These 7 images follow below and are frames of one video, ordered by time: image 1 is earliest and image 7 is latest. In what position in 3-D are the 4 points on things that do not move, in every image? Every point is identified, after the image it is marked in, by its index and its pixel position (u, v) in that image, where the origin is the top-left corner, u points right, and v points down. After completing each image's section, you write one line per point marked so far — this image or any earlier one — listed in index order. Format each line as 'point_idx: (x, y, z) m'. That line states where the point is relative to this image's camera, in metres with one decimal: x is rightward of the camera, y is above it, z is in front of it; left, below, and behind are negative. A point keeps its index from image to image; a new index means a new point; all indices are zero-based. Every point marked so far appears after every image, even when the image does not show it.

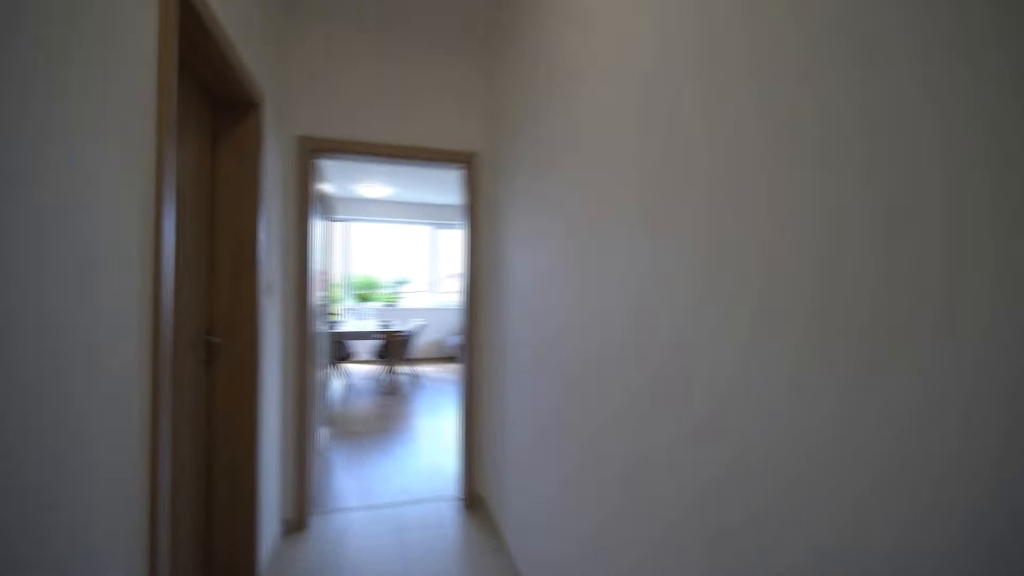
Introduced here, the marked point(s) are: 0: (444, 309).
0: (-1.1, -0.3, +7.3) m
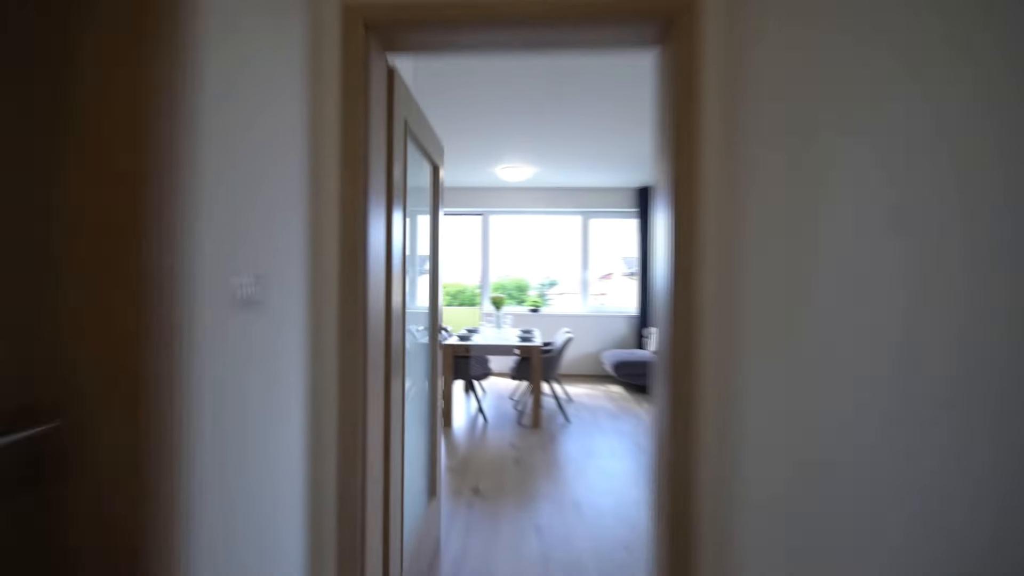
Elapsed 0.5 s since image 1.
0: (+1.1, -0.3, +5.9) m
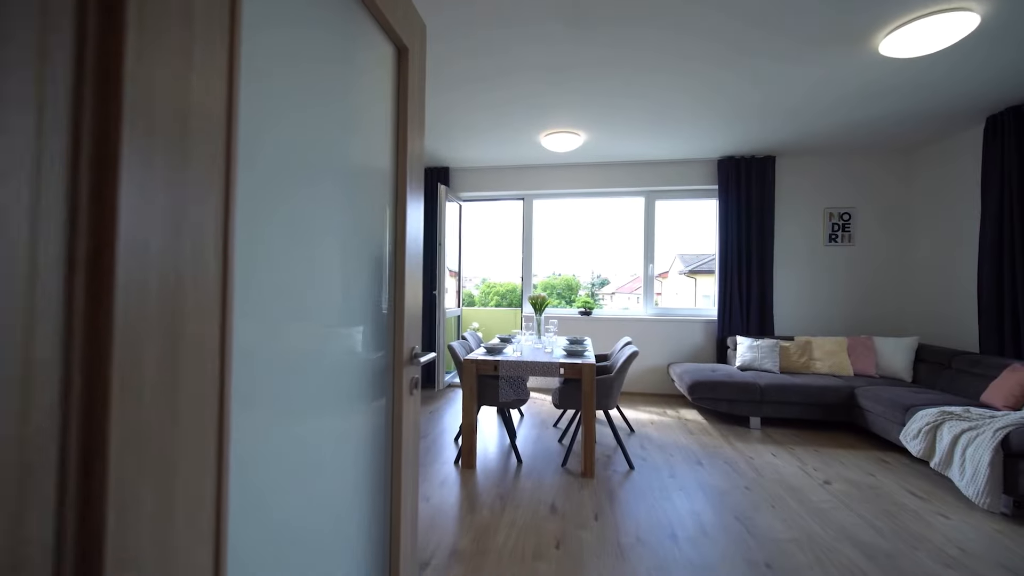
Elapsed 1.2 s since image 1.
0: (+1.6, -0.3, +4.8) m
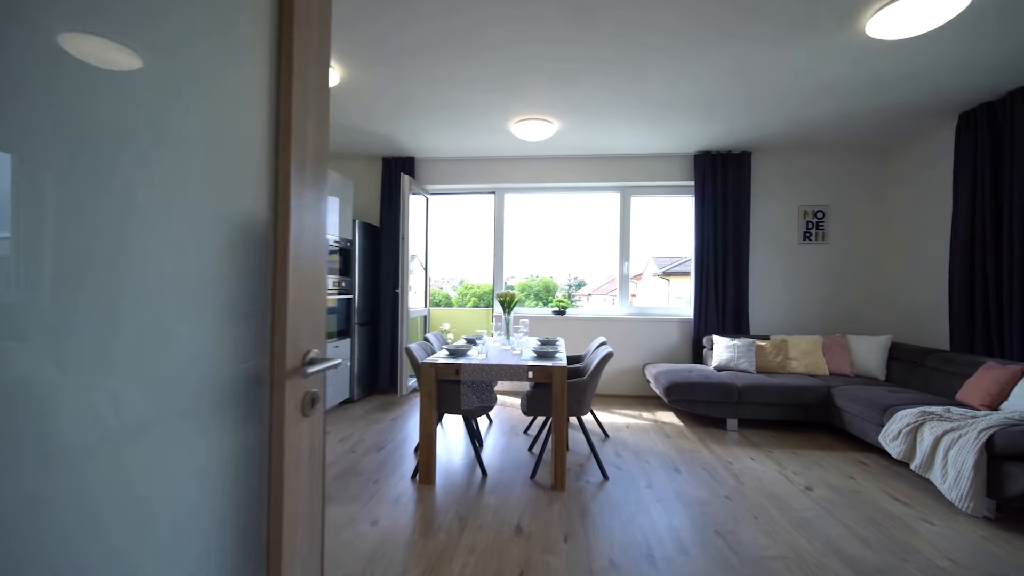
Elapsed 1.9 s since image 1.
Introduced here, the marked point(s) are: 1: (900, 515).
0: (+1.3, -0.3, +4.6) m
1: (+1.9, -1.1, +2.3) m
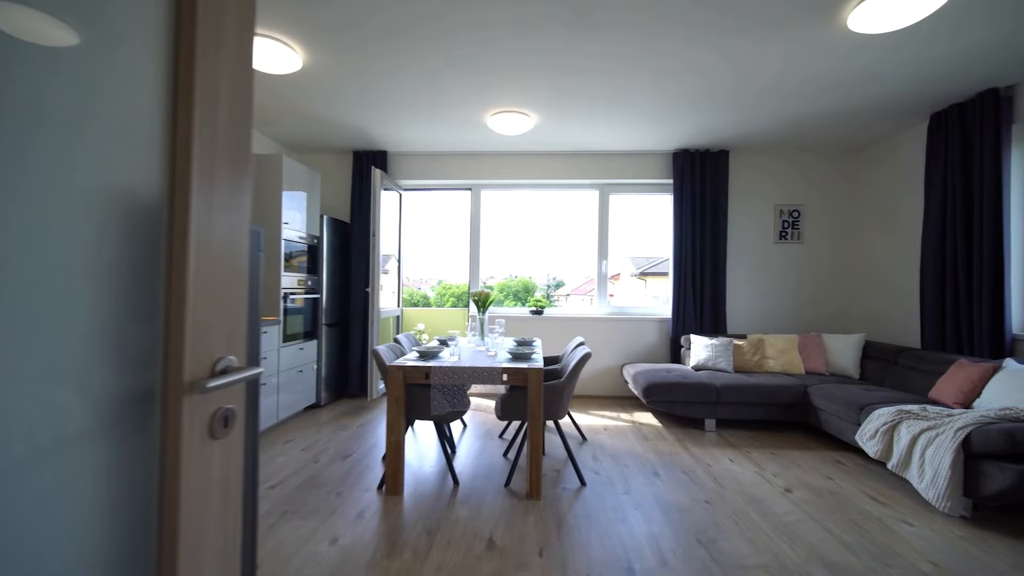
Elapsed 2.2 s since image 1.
0: (+1.0, -0.3, +4.5) m
1: (+1.8, -1.1, +2.3) m
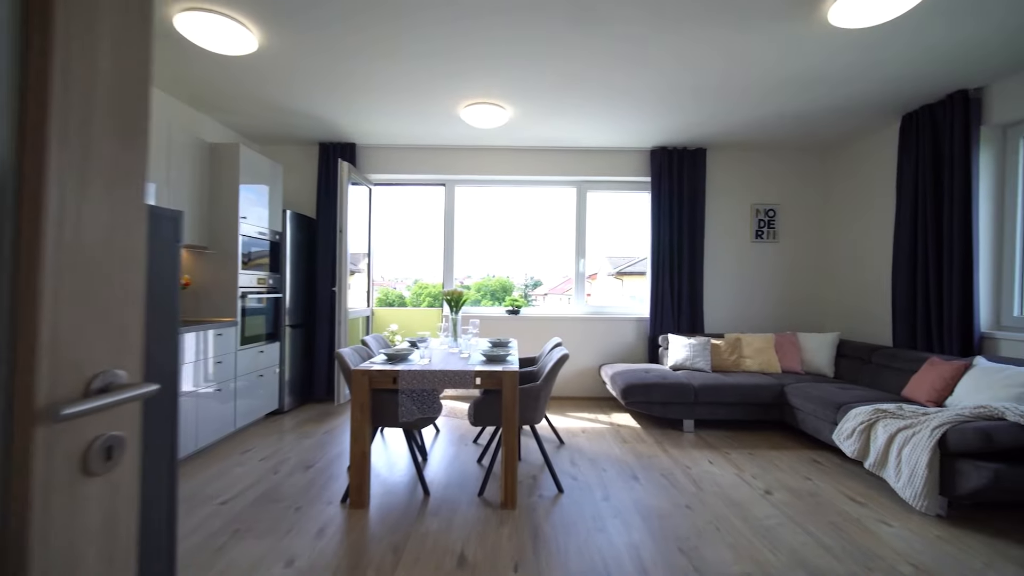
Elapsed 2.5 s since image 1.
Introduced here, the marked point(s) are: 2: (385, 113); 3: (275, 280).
0: (+0.8, -0.3, +4.5) m
1: (+1.7, -1.1, +2.2) m
2: (-1.0, +1.3, +3.5) m
3: (-1.8, +0.1, +3.4) m
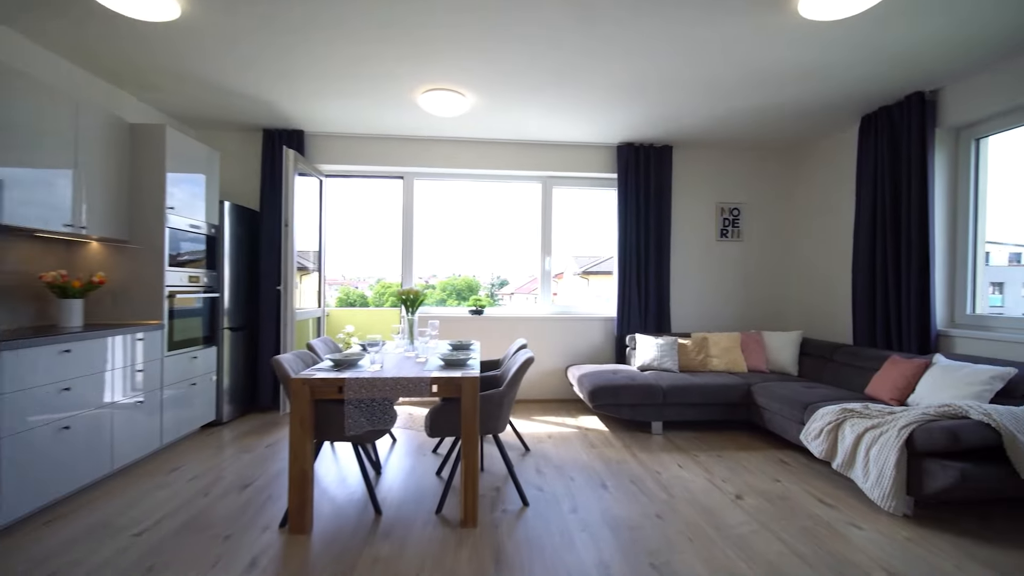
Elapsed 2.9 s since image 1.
0: (+0.5, -0.3, +4.3) m
1: (+1.5, -1.1, +2.2) m
2: (-1.2, +1.3, +3.2) m
3: (-2.0, +0.1, +3.1) m
